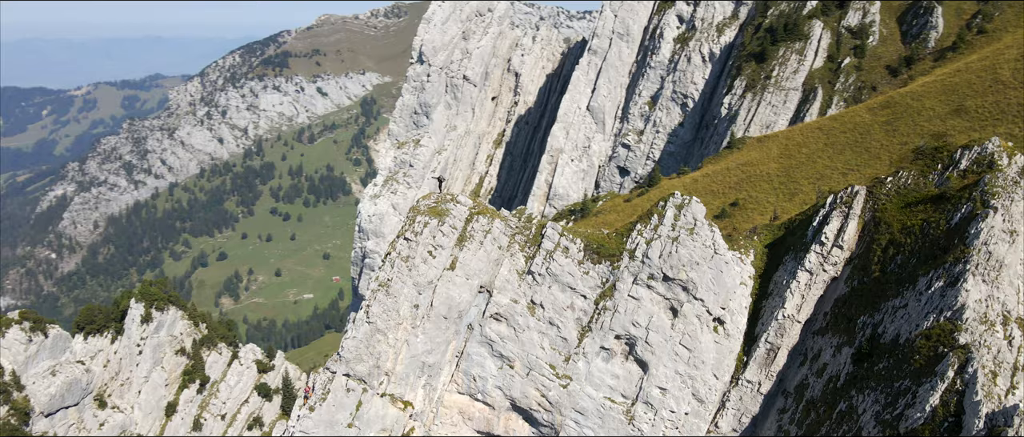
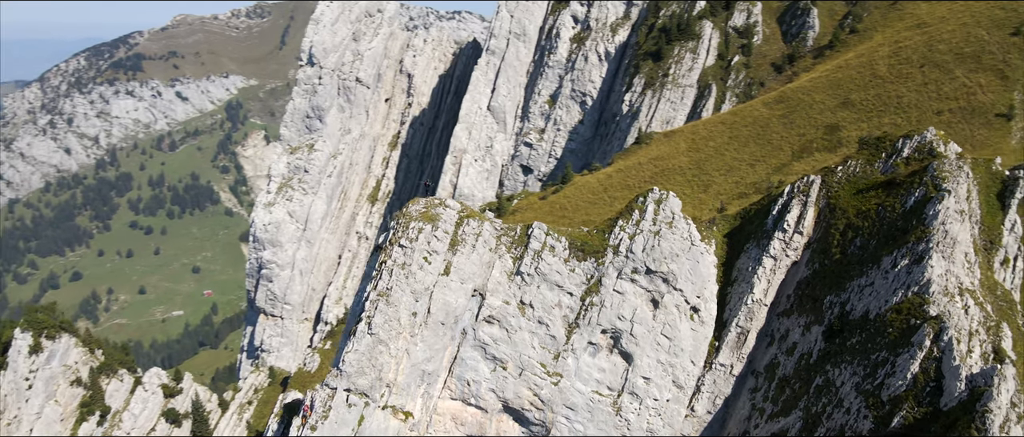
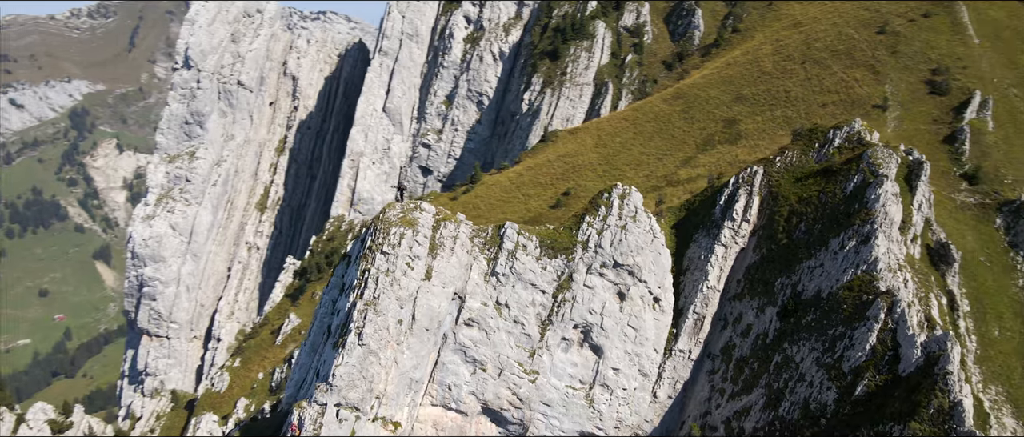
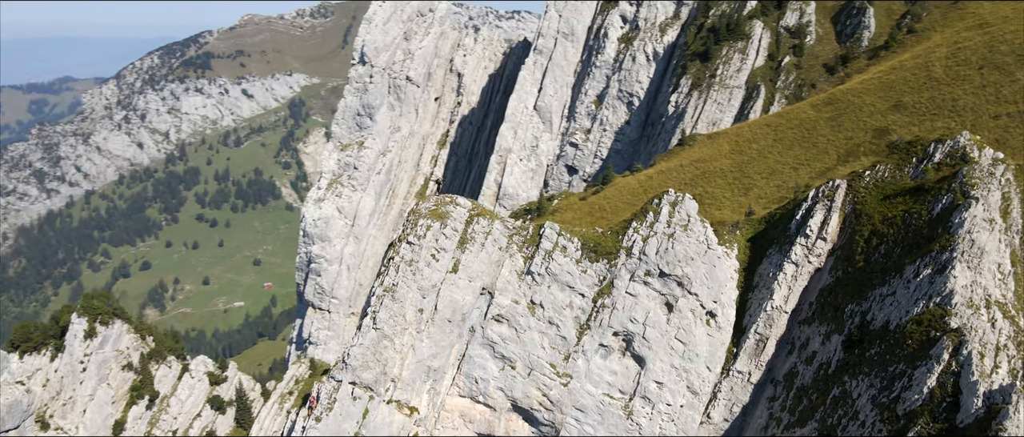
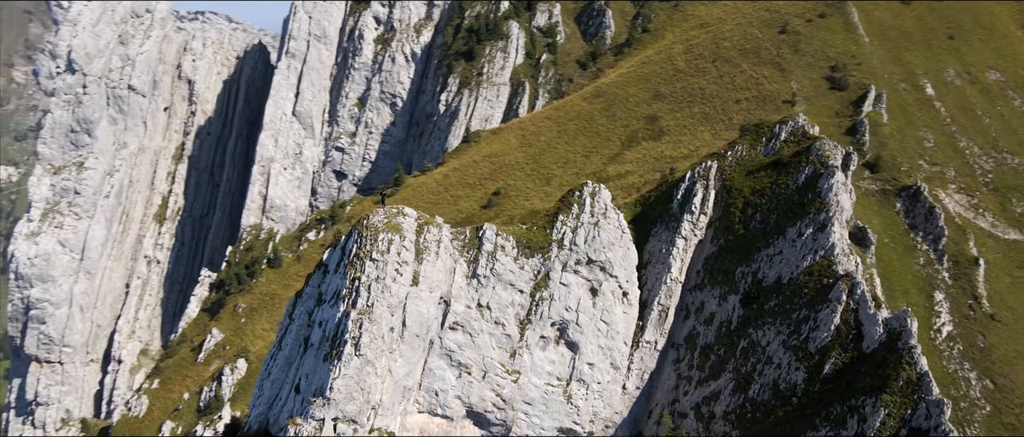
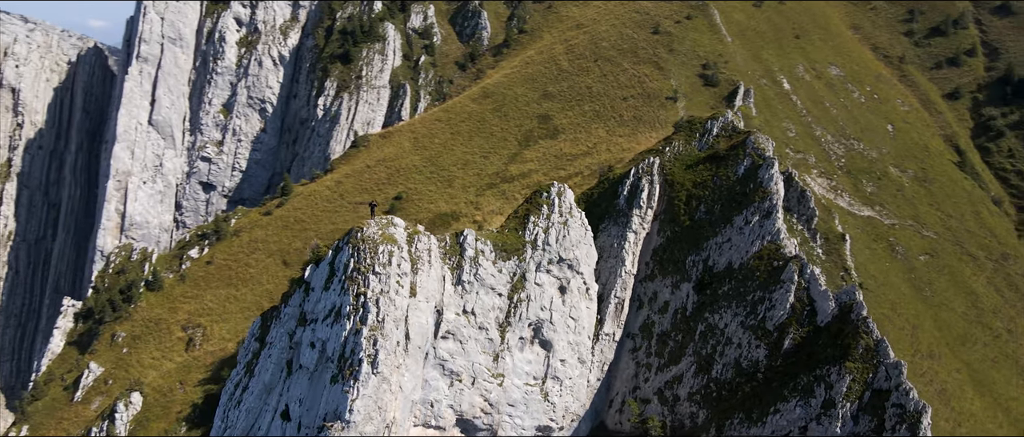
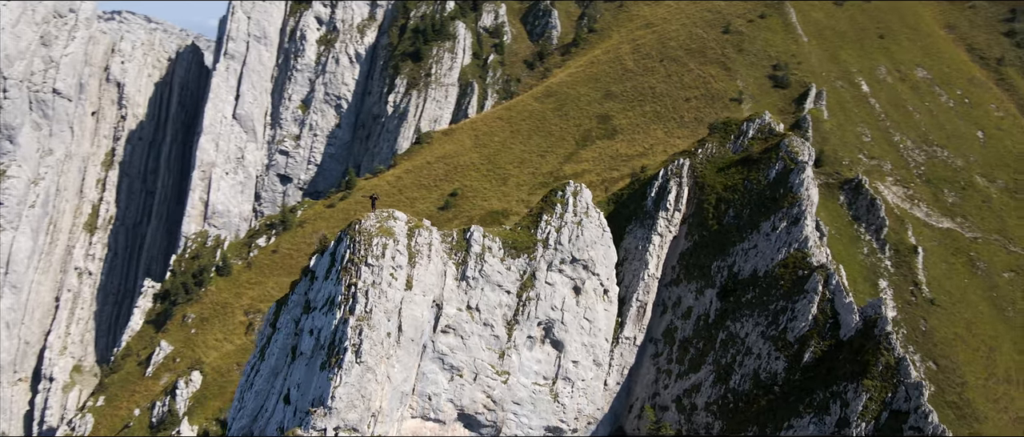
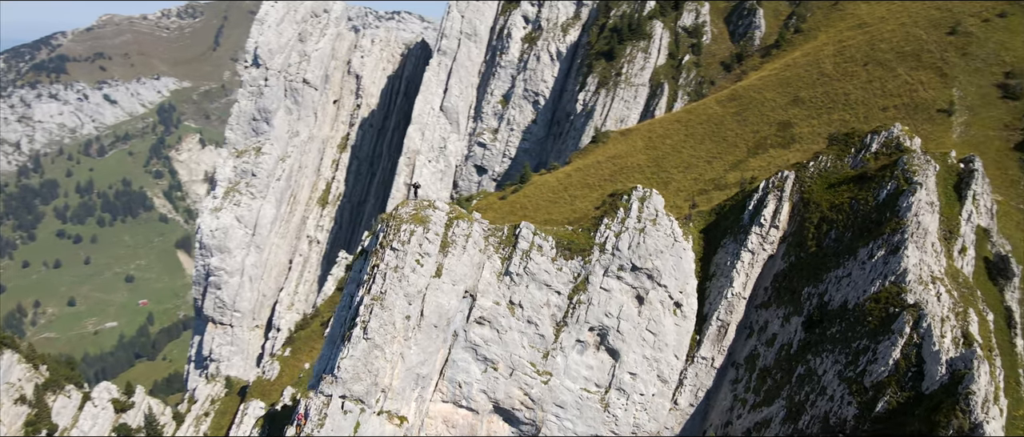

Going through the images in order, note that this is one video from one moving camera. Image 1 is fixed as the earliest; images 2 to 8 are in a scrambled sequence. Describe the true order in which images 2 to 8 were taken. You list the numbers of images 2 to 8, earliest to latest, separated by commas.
4, 2, 8, 3, 5, 7, 6
